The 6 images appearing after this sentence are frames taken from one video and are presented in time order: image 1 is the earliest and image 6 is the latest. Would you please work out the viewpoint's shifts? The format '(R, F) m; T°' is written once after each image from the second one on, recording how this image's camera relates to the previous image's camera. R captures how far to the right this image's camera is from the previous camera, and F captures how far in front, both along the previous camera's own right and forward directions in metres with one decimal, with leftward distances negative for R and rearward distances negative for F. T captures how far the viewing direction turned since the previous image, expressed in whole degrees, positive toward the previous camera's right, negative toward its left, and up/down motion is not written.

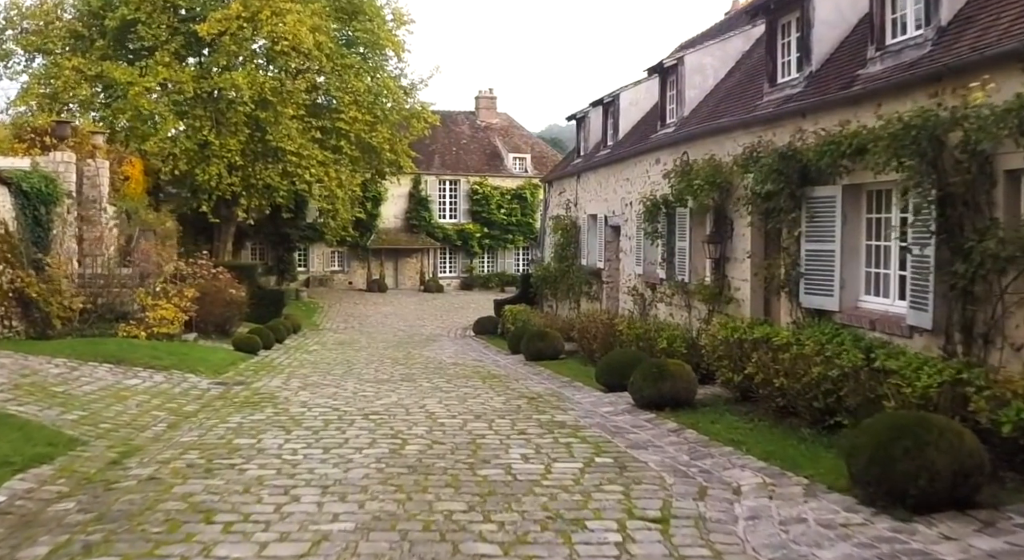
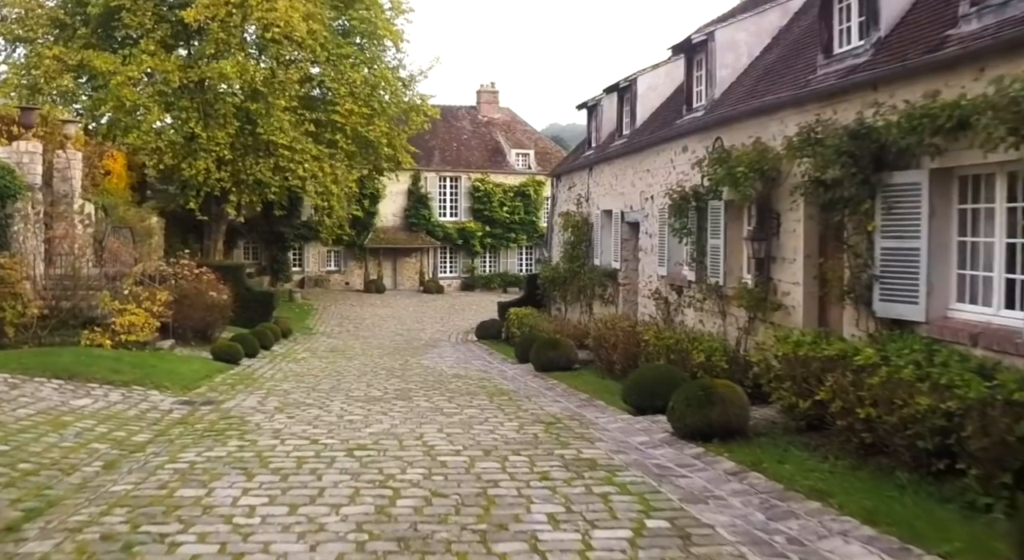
(-0.1, +1.6) m; 0°
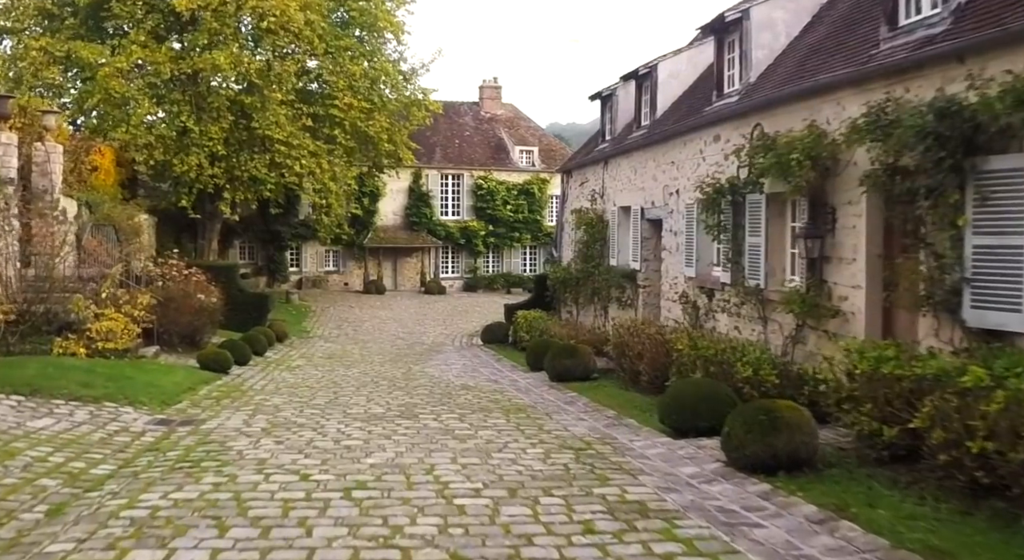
(-0.2, +1.2) m; 0°
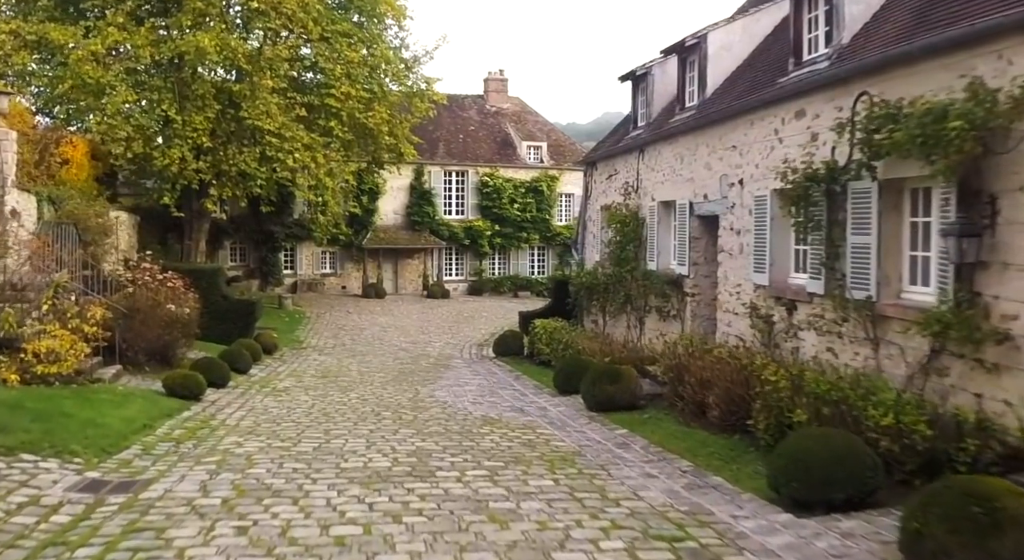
(-0.4, +2.2) m; 0°
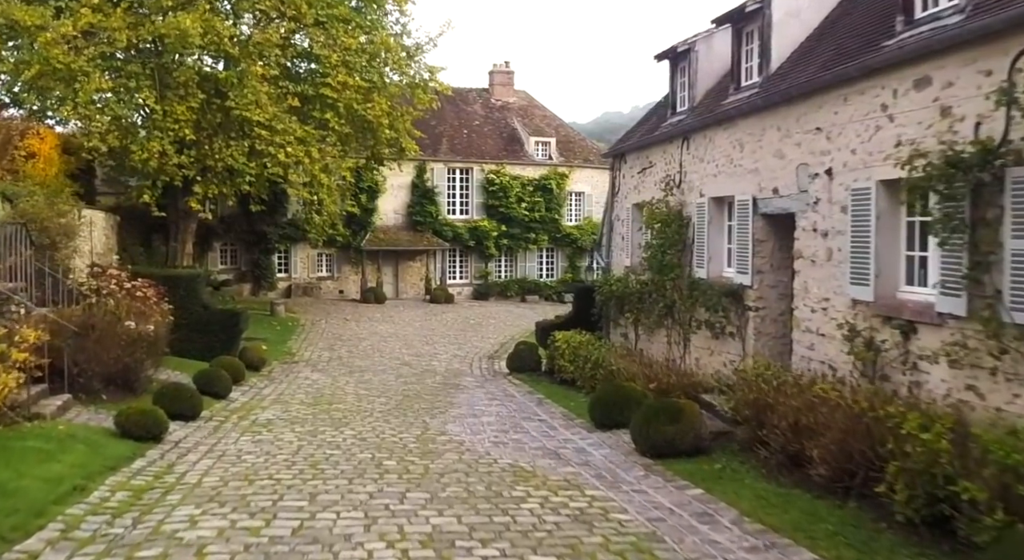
(-0.3, +2.1) m; 0°
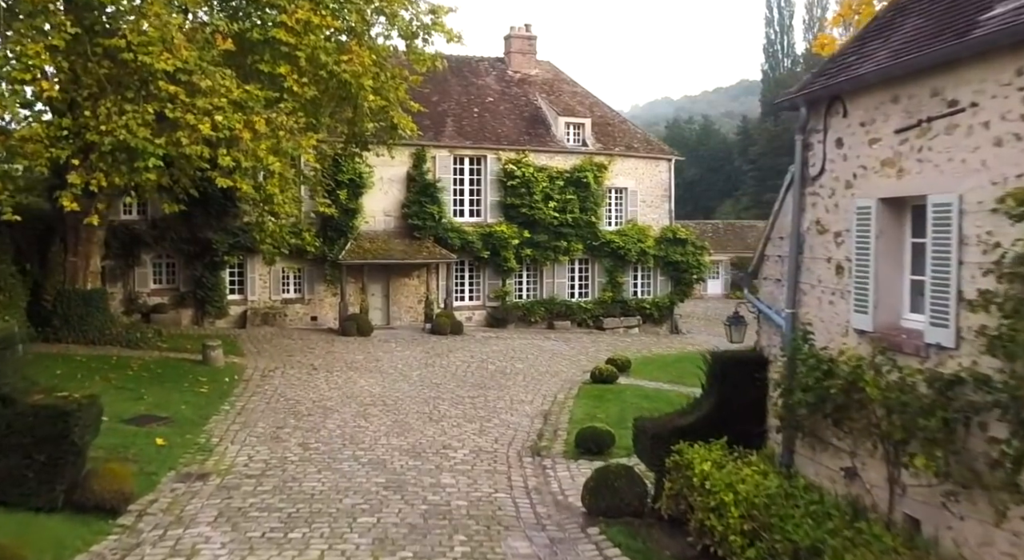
(-0.9, +7.8) m; 0°
